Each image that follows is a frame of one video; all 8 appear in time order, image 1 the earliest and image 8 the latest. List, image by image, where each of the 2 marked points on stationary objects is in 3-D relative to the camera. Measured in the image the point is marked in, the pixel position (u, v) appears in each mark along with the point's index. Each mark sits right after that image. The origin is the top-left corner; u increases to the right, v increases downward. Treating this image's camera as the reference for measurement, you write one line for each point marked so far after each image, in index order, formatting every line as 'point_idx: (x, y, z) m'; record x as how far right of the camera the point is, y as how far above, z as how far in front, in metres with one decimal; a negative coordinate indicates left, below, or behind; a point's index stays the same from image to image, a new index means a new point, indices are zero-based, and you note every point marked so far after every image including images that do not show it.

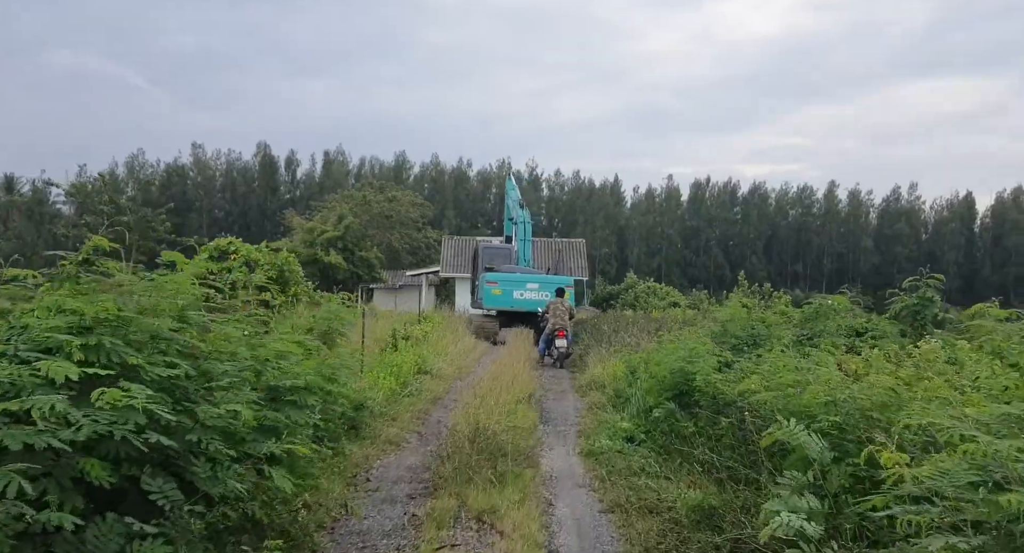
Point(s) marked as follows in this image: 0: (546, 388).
0: (+0.5, -1.7, +11.3) m
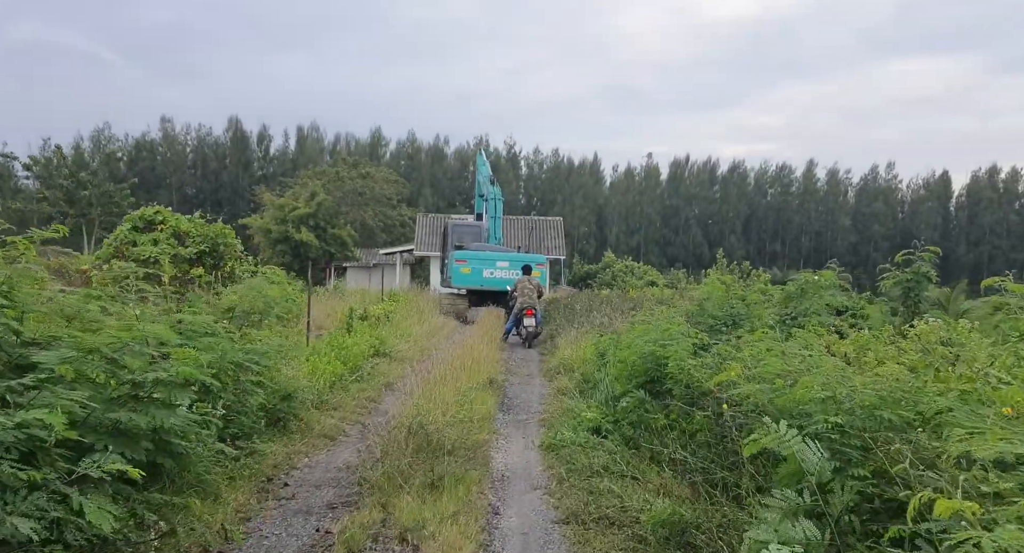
0: (0.0, -1.4, +10.6) m
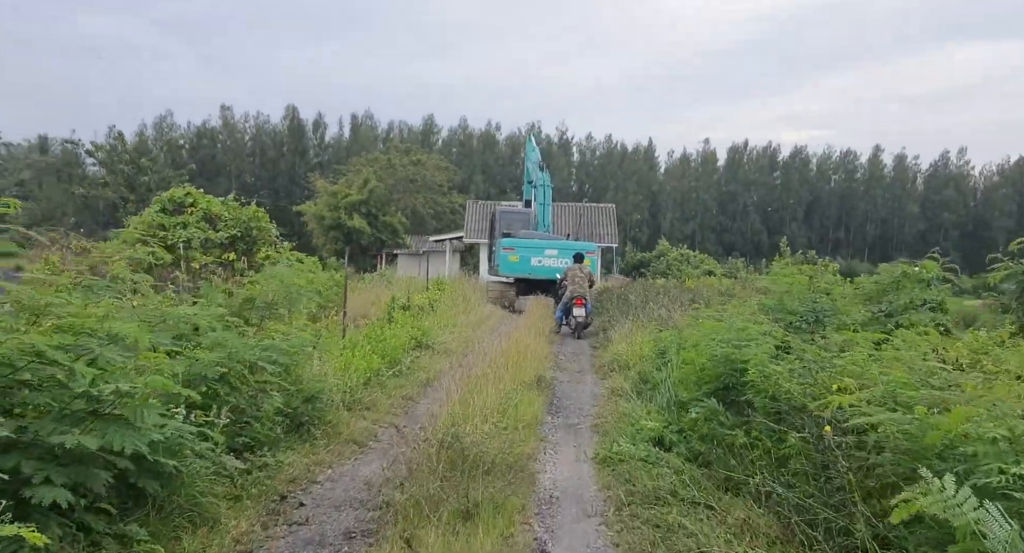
0: (+0.7, -1.2, +9.9) m
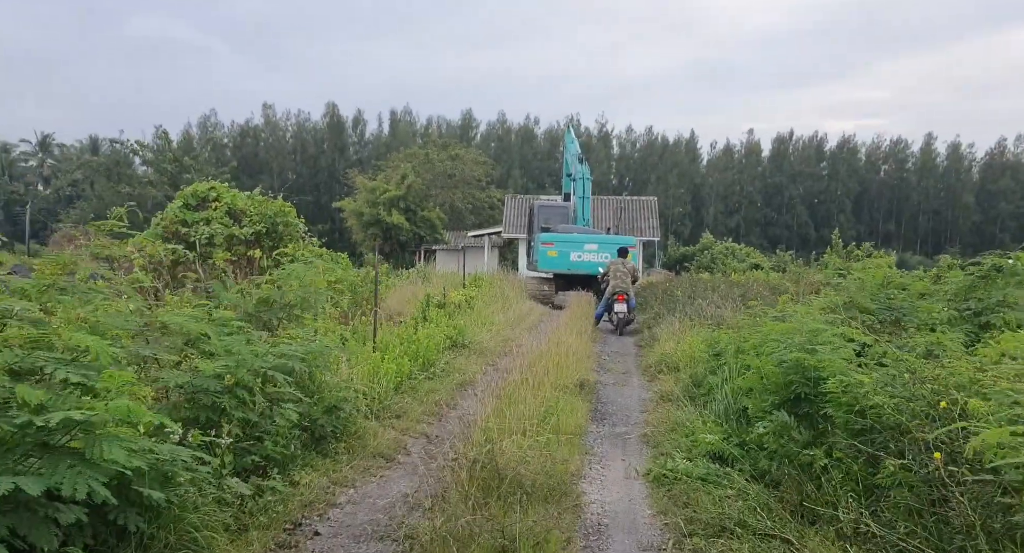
0: (+1.2, -1.1, +9.3) m
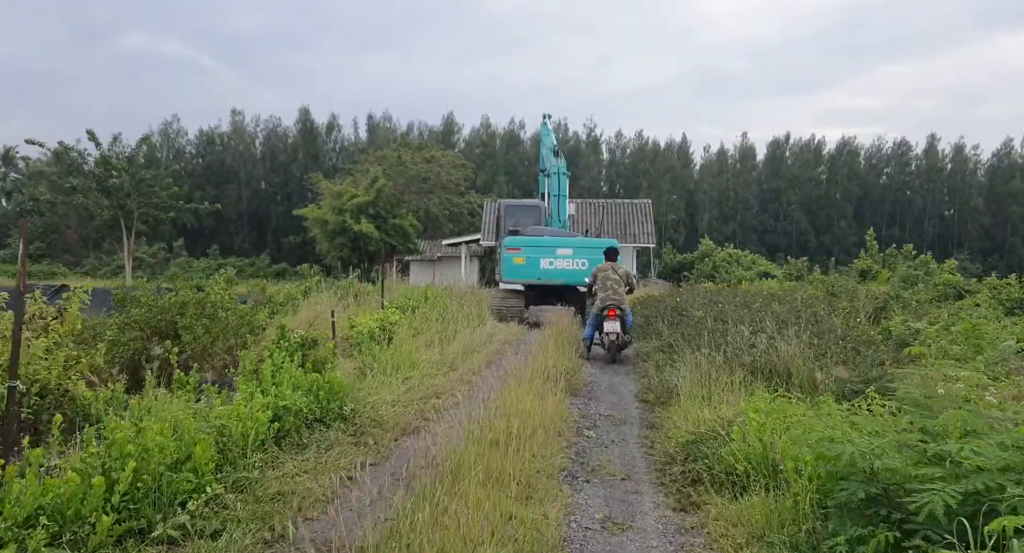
0: (+0.5, -1.3, +4.9) m
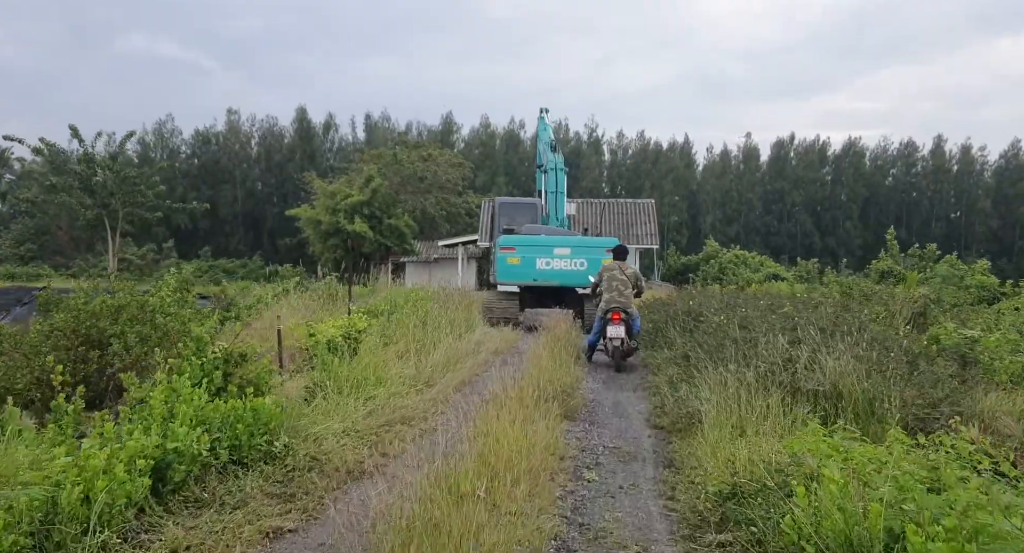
0: (+0.4, -1.2, +3.6) m
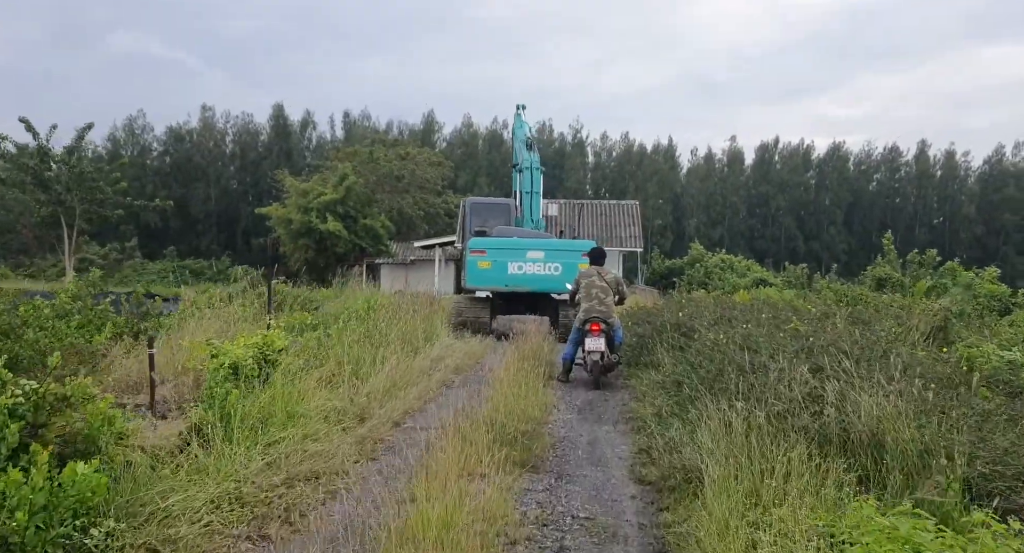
0: (+0.1, -1.3, +2.2) m
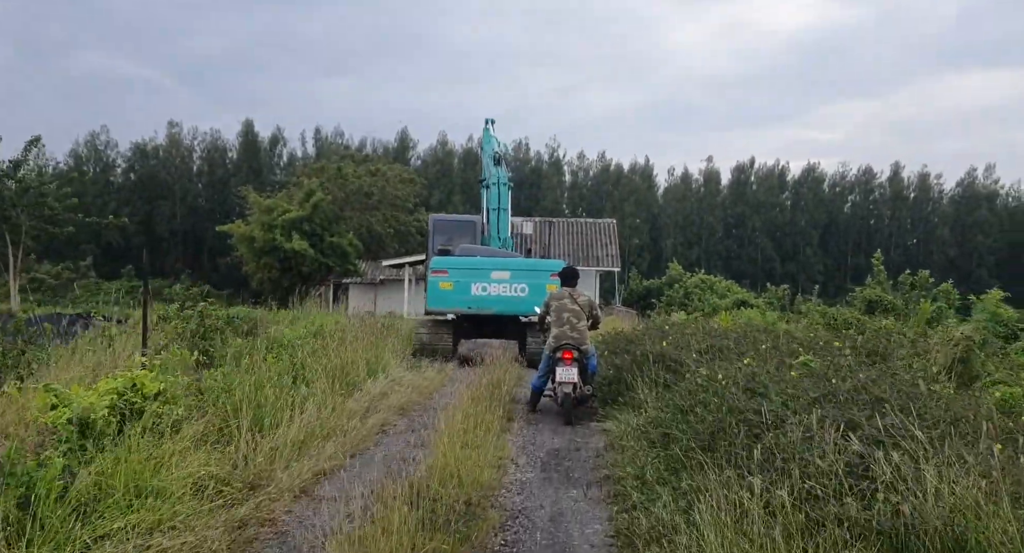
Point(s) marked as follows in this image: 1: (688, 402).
0: (-0.2, -1.3, +0.8) m
1: (+1.2, -0.9, +5.2) m
